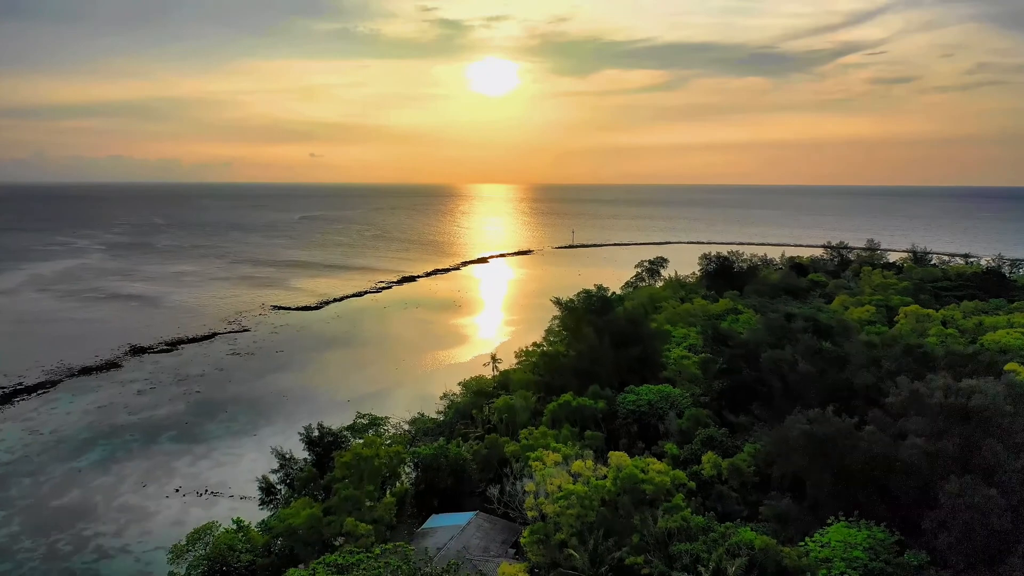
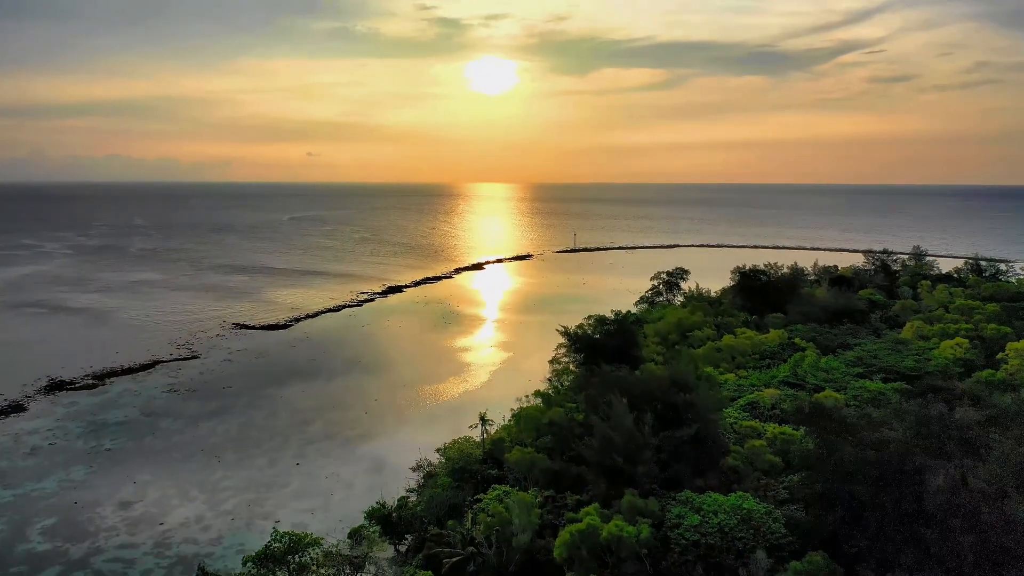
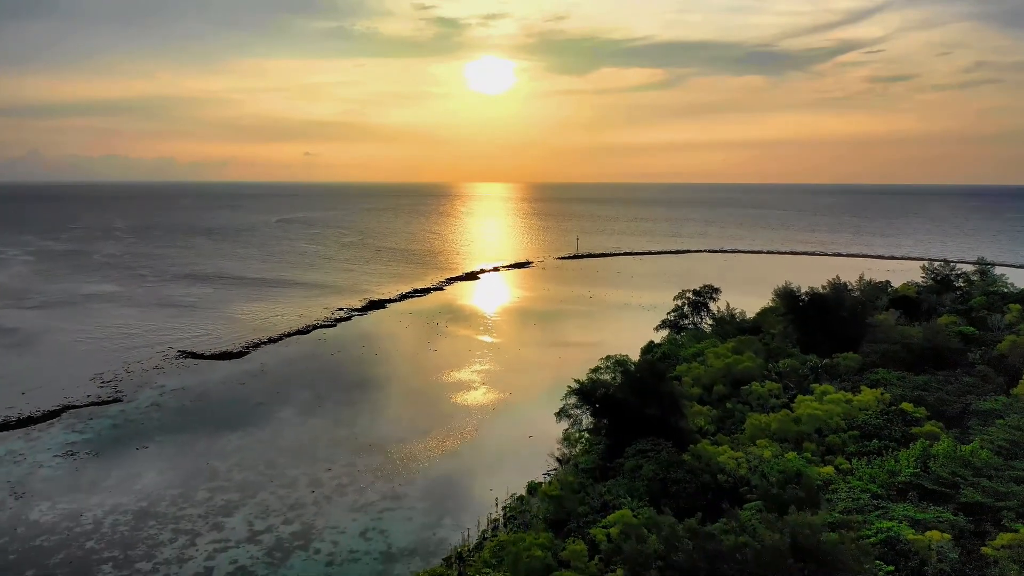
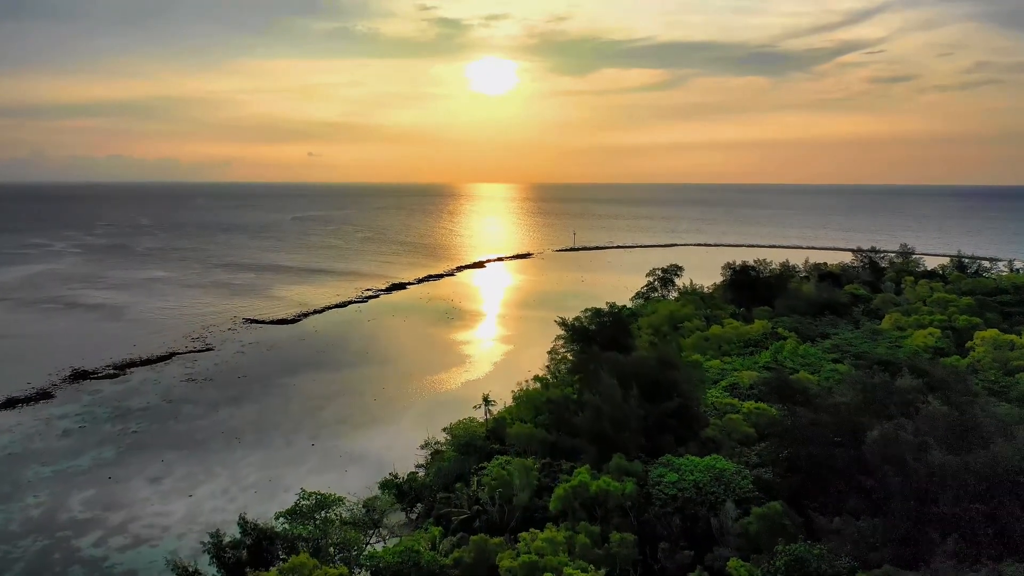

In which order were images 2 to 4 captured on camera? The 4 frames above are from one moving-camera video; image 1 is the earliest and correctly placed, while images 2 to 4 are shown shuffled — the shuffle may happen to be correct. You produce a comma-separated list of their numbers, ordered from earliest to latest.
4, 2, 3
